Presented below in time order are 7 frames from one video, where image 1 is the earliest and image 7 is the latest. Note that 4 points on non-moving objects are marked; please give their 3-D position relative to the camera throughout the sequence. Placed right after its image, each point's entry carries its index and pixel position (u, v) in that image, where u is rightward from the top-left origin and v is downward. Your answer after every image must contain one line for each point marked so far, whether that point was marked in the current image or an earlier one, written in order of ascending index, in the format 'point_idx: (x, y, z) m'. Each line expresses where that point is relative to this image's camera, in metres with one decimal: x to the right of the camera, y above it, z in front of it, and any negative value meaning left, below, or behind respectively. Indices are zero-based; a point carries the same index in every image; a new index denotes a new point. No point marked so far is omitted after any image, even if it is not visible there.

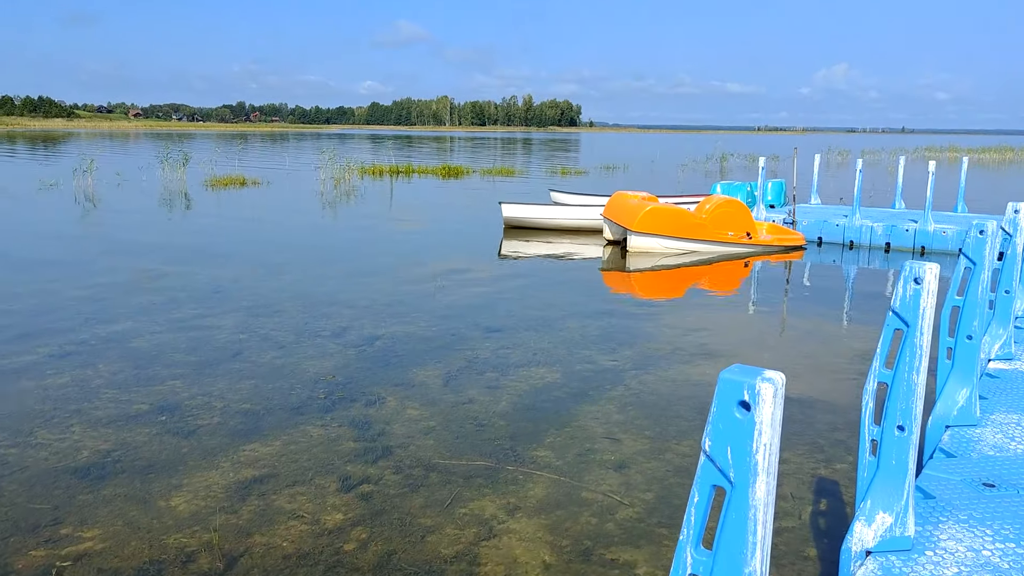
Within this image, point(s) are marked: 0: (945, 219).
0: (+10.6, +1.7, +19.5) m
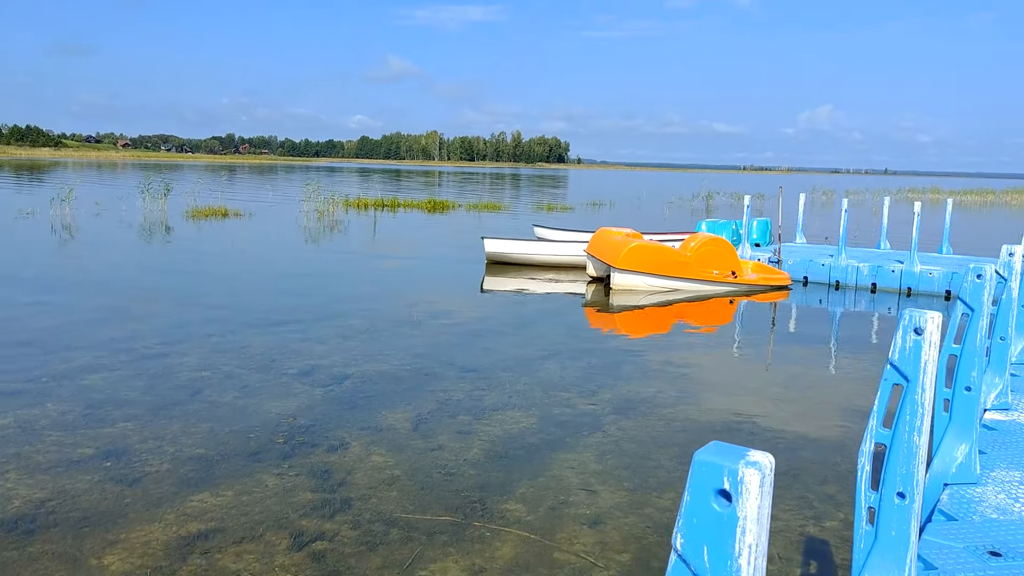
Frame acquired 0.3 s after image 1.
0: (+10.1, +0.7, +19.3) m
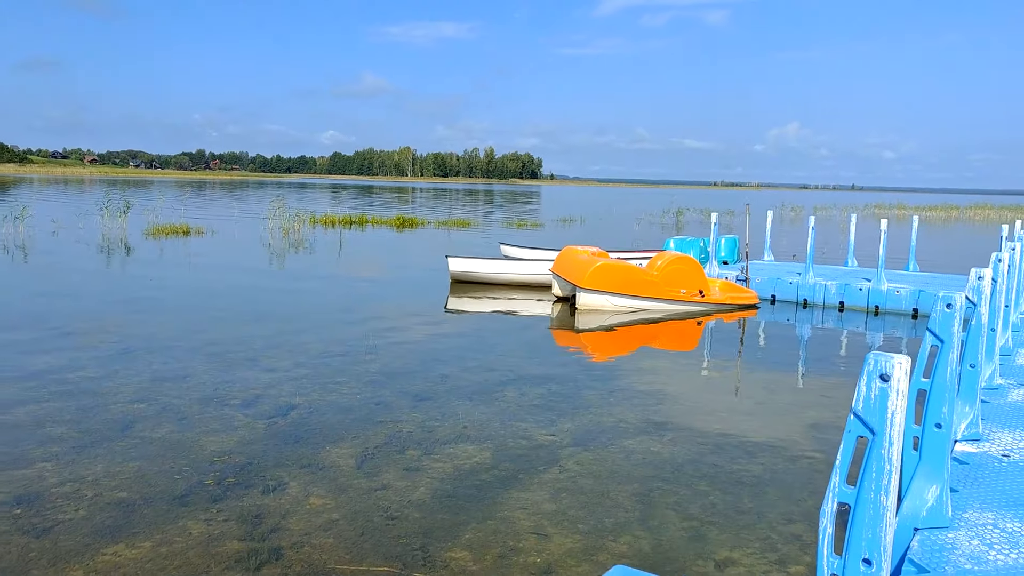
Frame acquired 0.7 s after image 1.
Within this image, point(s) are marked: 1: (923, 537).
0: (+9.3, +0.2, +19.2) m
1: (+2.5, -1.5, +4.9) m
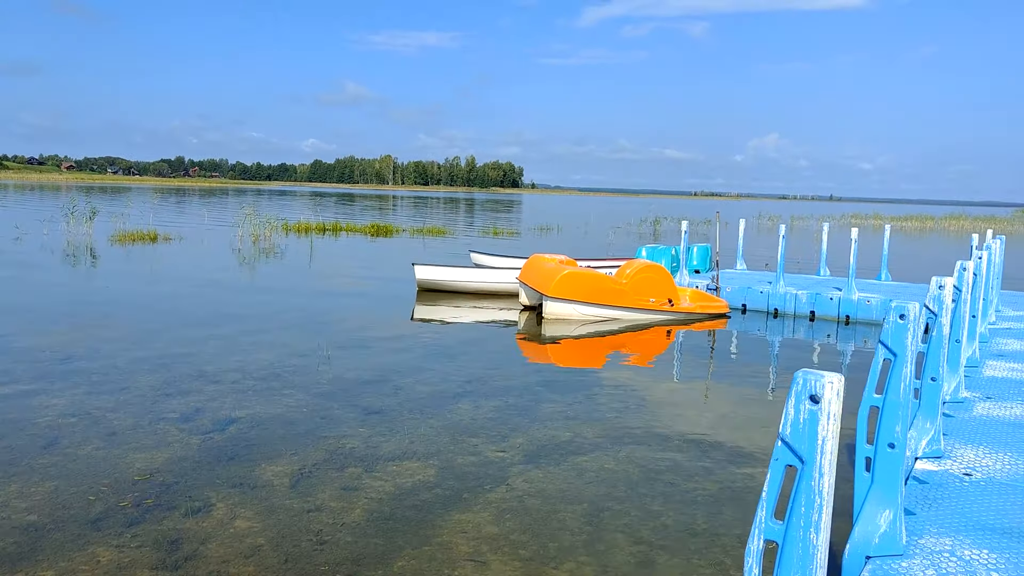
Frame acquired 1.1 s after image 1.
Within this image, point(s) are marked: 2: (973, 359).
0: (+8.5, 0.0, +19.0) m
1: (+2.1, -1.6, +4.5) m
2: (+5.9, -0.9, +10.3) m
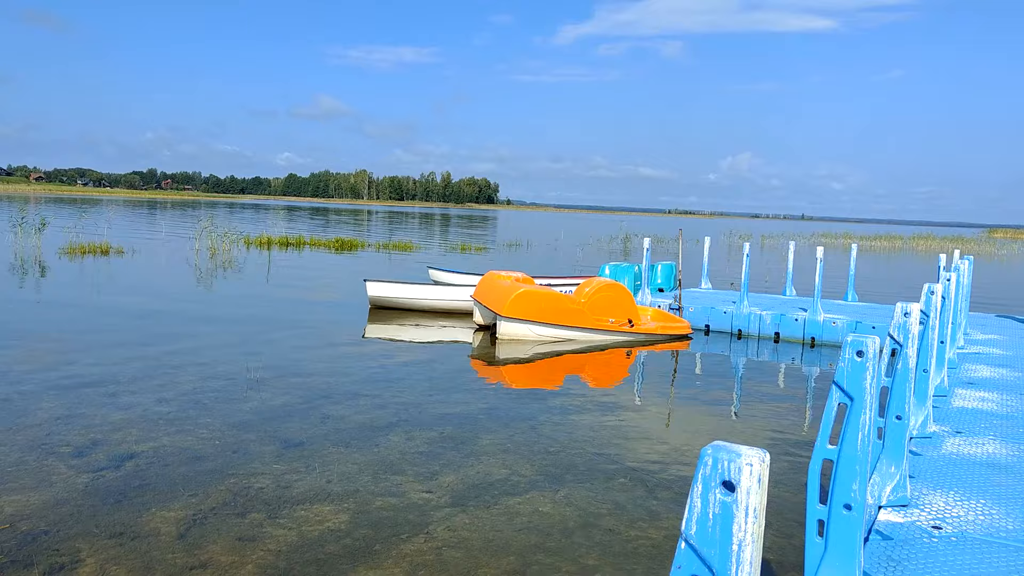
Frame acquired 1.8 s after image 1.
0: (+7.5, -0.5, +18.5) m
1: (+1.5, -1.7, +3.8) m
2: (+5.2, -1.2, +9.6) m
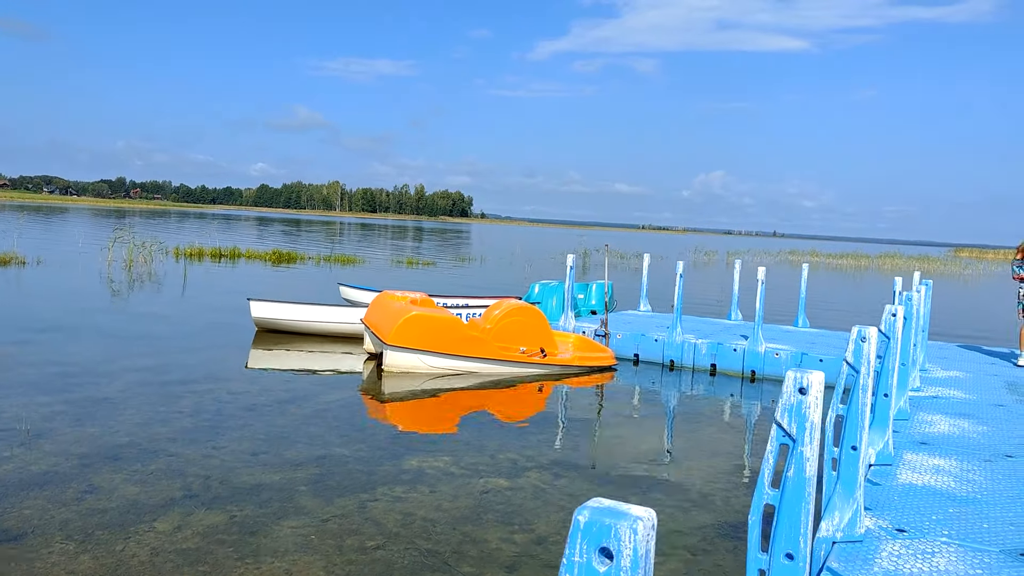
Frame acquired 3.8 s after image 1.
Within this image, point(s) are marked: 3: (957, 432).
0: (+5.5, -1.0, +16.4) m
1: (0.0, -2.0, +1.5) m
2: (+3.5, -1.6, +7.5) m
3: (+5.0, -1.6, +8.9) m
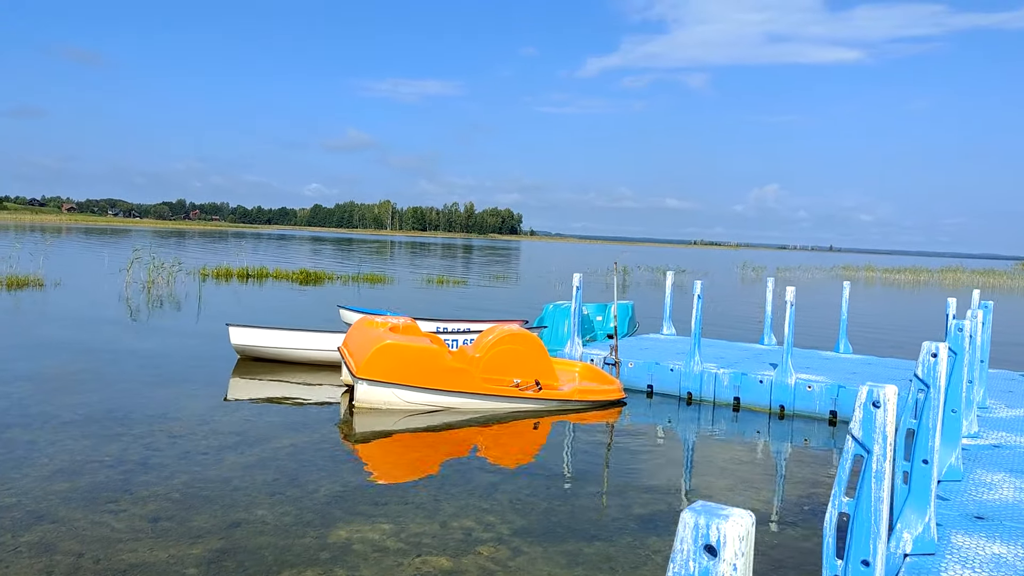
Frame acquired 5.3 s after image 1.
0: (+5.5, -1.4, +14.5) m
1: (-0.9, -2.1, -0.1) m
2: (+2.9, -1.8, +5.7) m
3: (+4.5, -1.9, +7.0) m
